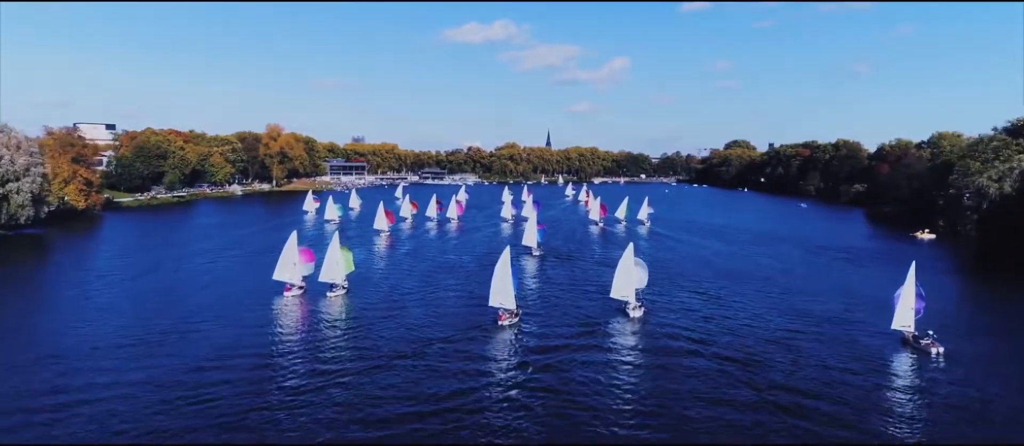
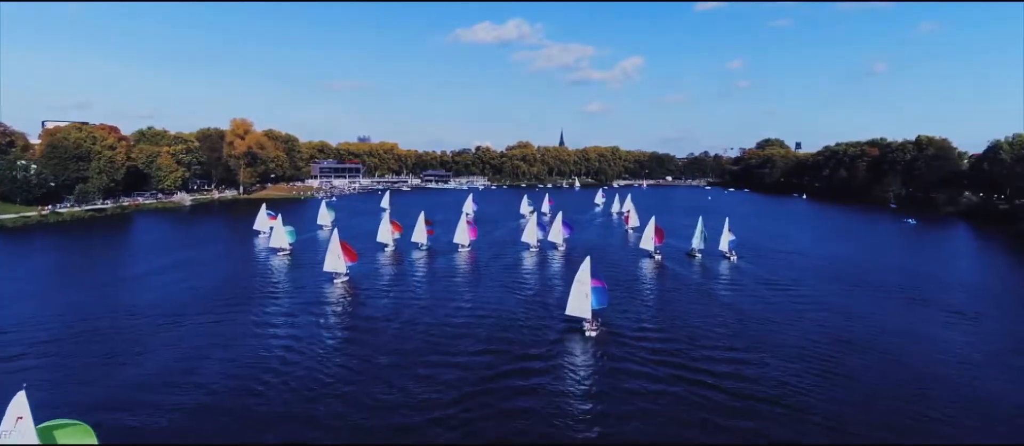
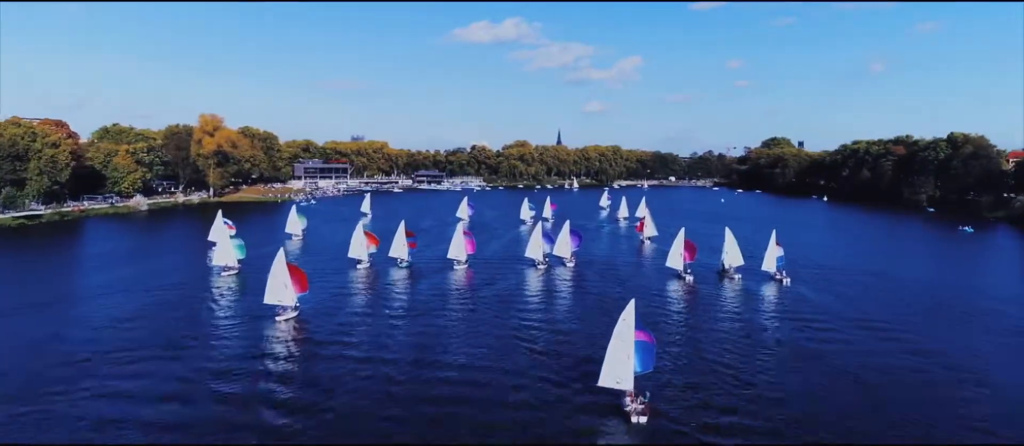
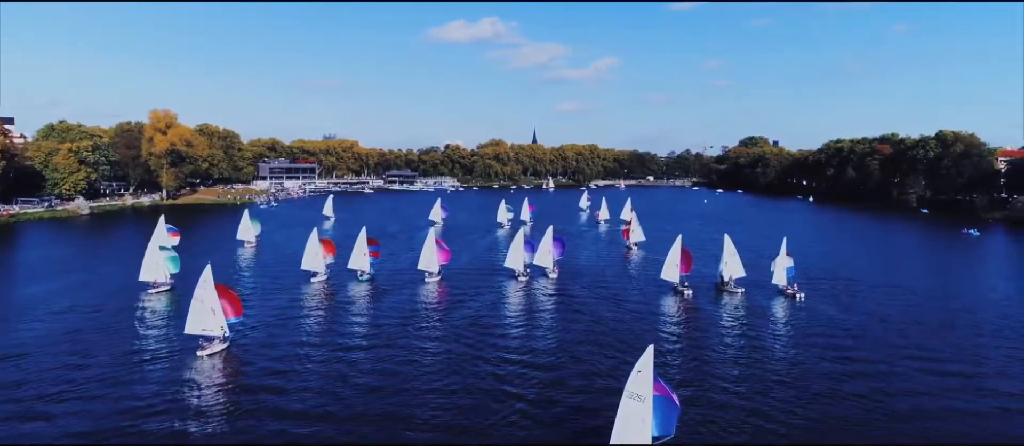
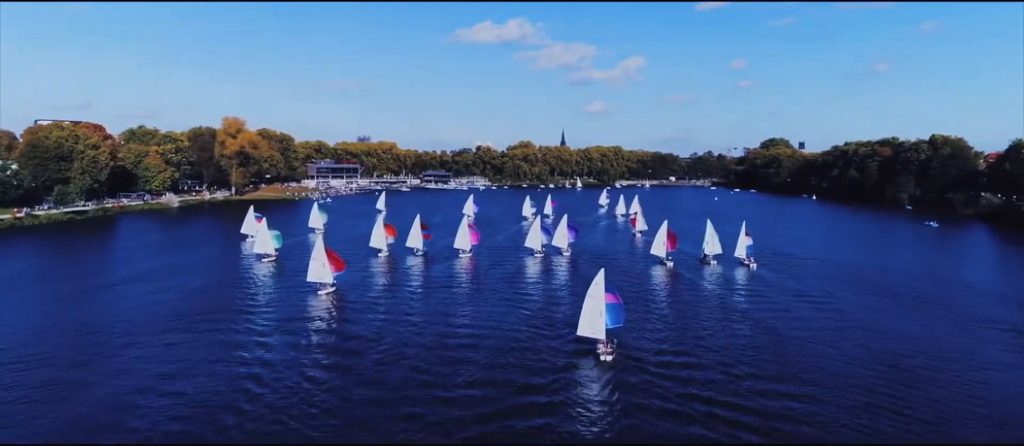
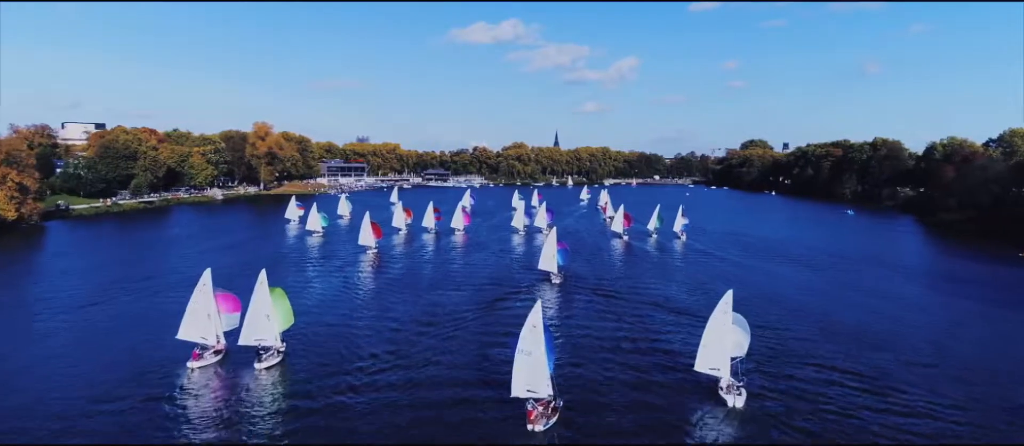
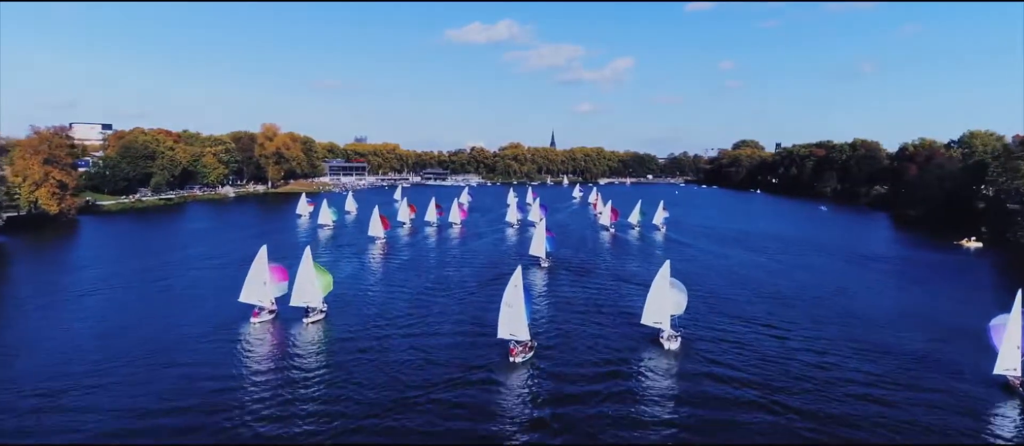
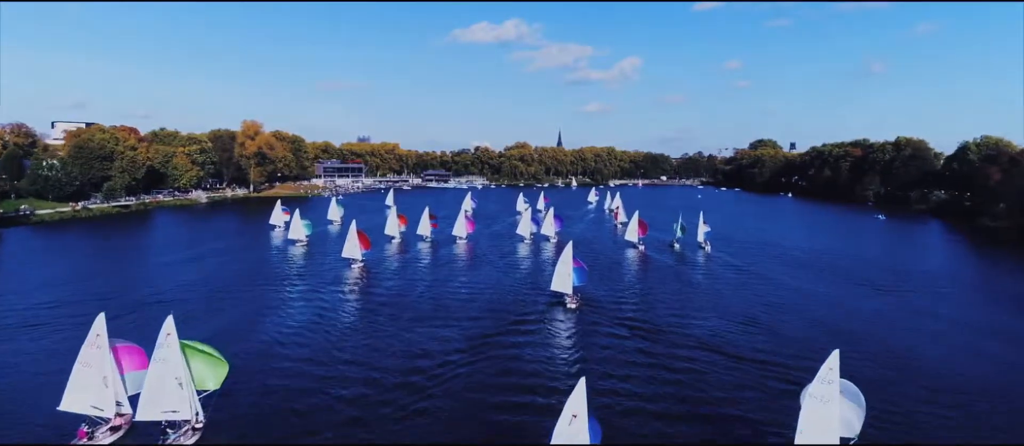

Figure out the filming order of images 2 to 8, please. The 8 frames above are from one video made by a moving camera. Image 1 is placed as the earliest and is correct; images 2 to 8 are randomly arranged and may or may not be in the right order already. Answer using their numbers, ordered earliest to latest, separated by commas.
7, 6, 8, 2, 5, 3, 4
